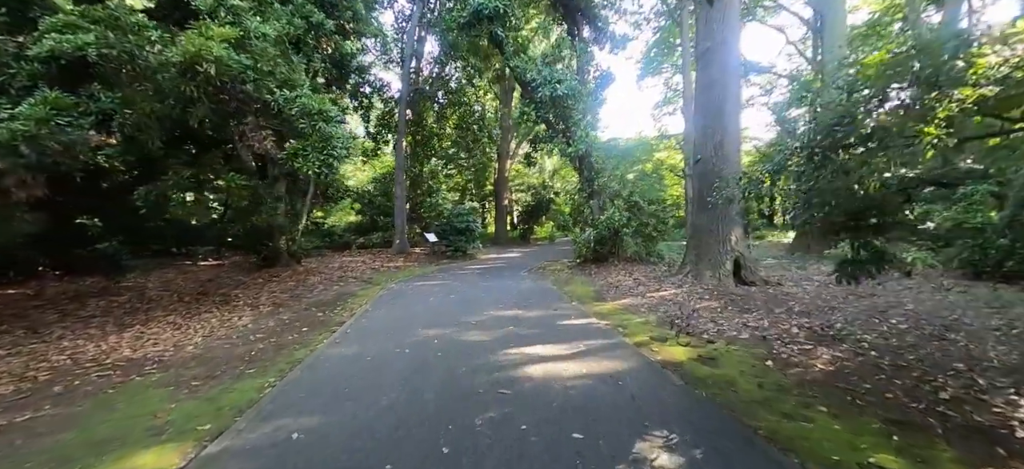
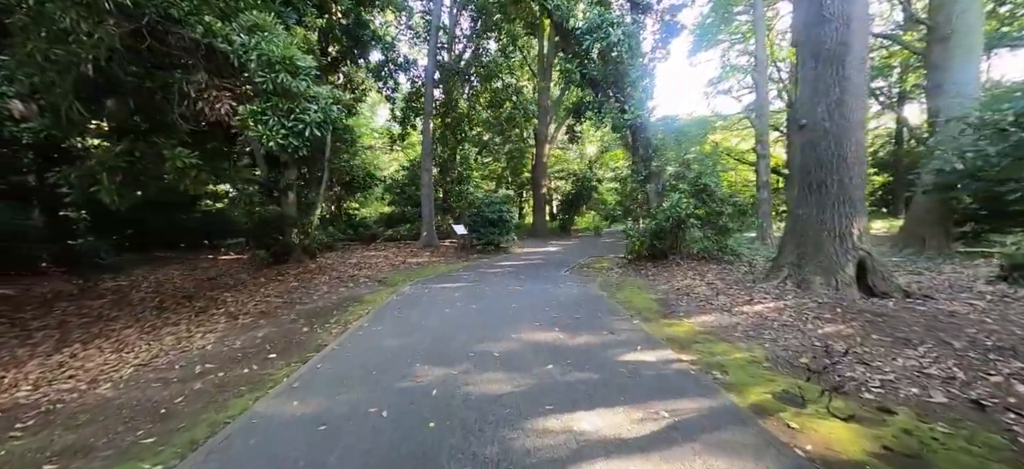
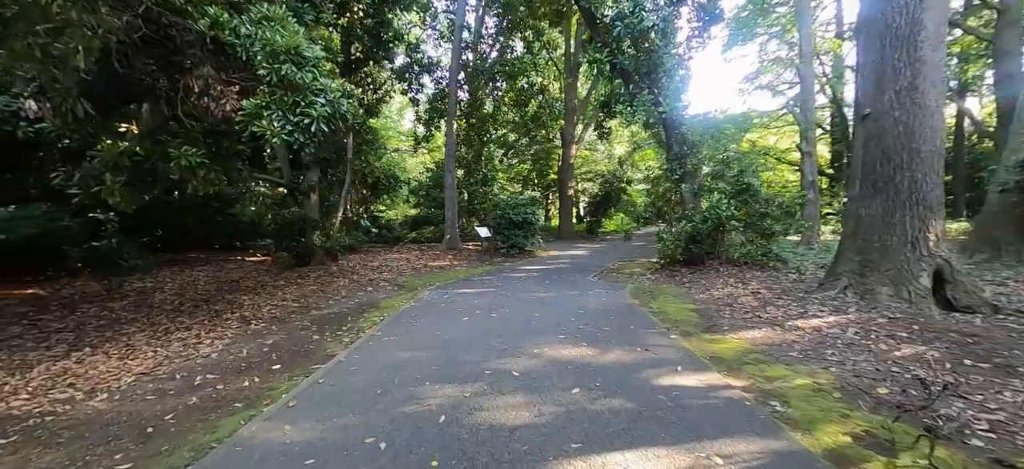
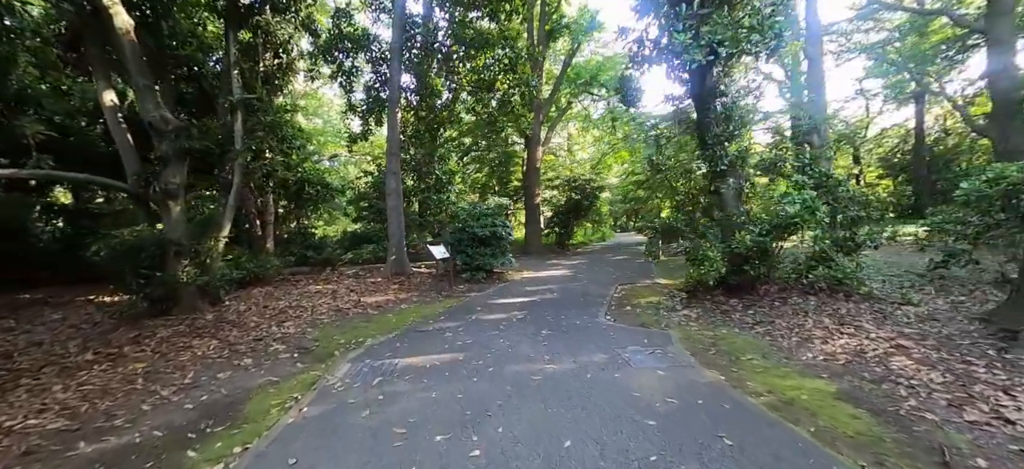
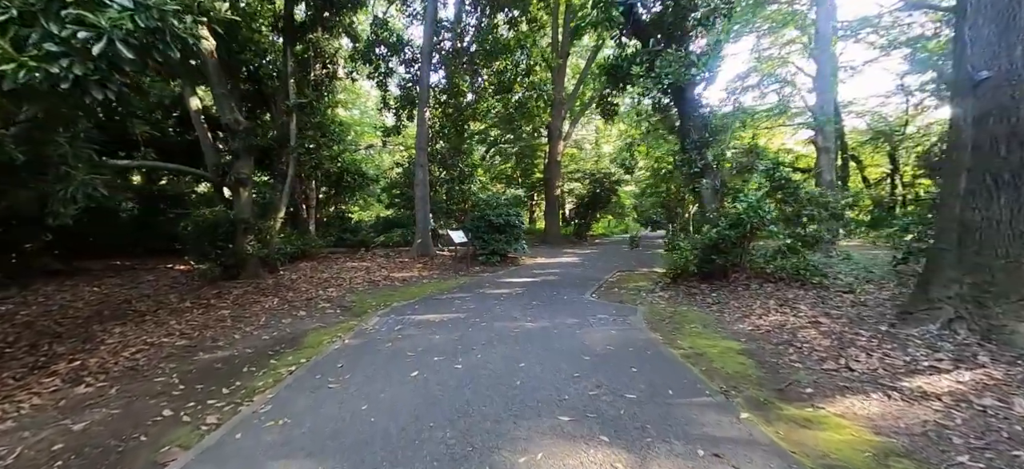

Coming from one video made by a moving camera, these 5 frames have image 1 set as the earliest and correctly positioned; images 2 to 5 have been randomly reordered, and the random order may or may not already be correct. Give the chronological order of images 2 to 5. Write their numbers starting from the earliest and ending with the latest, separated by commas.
2, 3, 5, 4
